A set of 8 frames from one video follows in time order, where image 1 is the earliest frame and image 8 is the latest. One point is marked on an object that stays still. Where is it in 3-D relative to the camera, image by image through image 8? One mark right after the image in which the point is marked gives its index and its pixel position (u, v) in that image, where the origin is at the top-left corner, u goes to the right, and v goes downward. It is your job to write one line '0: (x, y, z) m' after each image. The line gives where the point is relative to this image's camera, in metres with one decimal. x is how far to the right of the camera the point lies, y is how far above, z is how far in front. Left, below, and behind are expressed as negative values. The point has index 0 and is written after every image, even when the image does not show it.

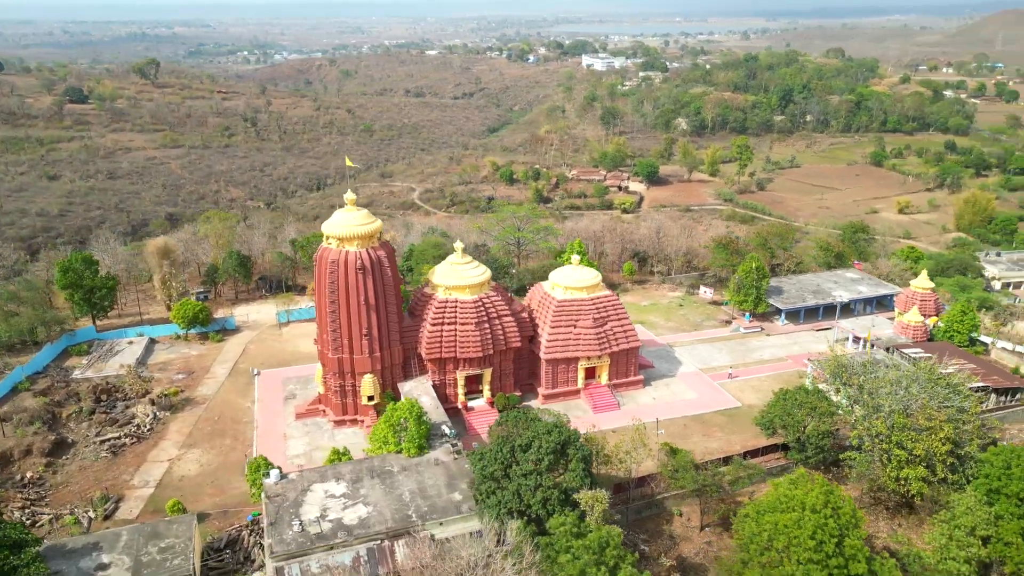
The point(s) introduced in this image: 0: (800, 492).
0: (+7.1, -5.1, +19.3) m
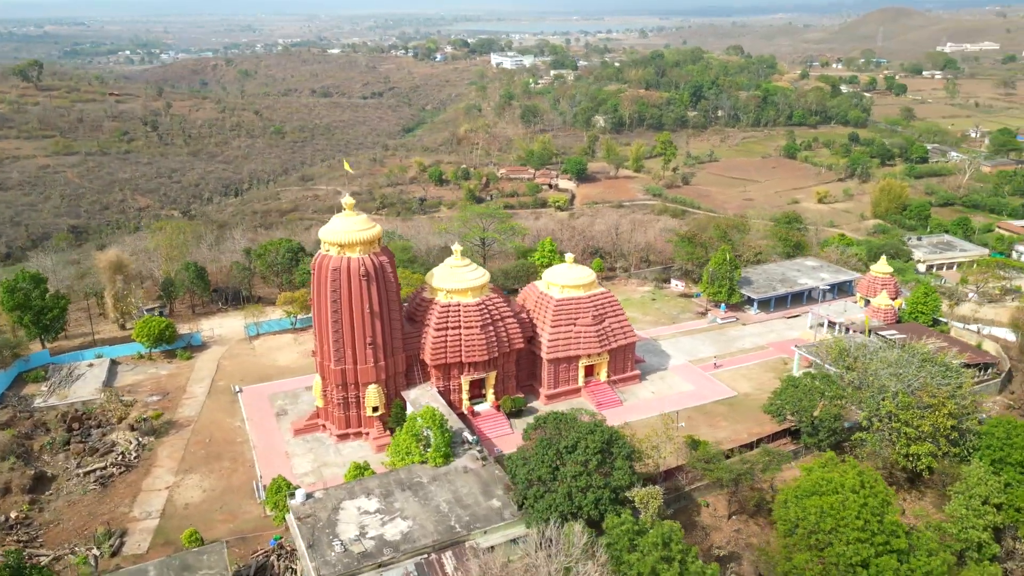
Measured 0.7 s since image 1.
0: (+8.3, -4.9, +19.9) m
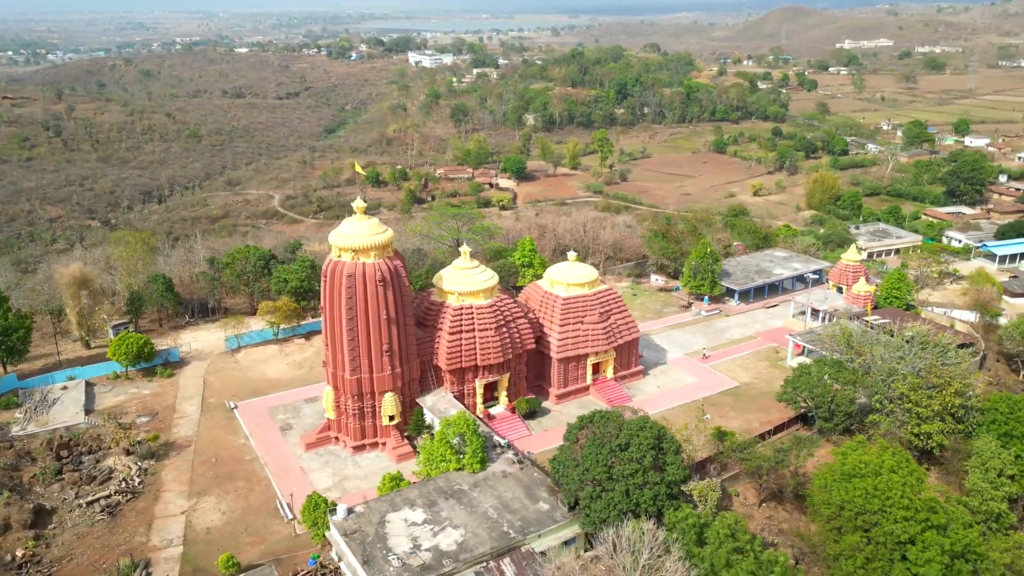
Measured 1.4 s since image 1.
0: (+9.6, -4.6, +20.7) m
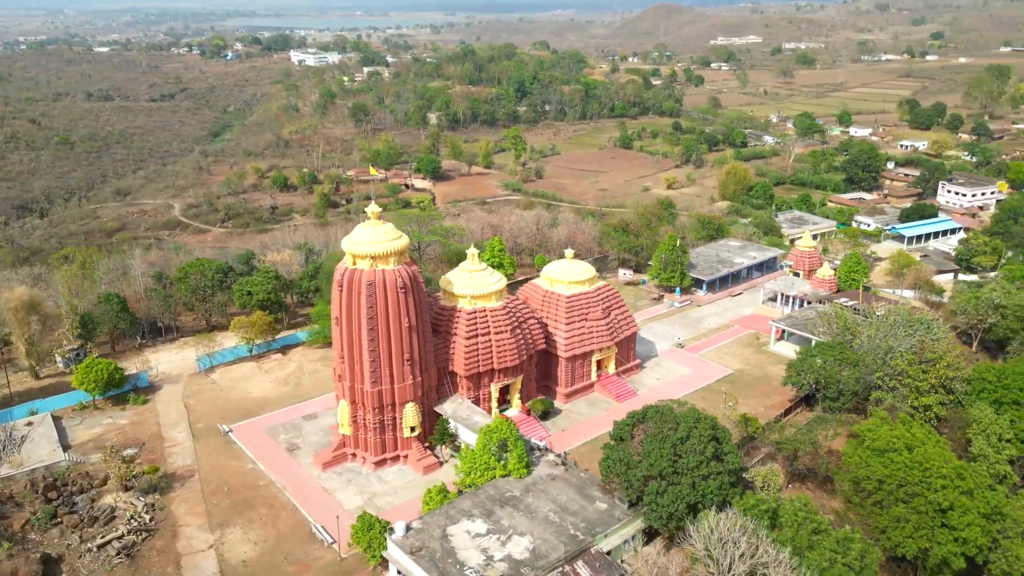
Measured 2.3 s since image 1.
0: (+11.0, -4.2, +22.0) m
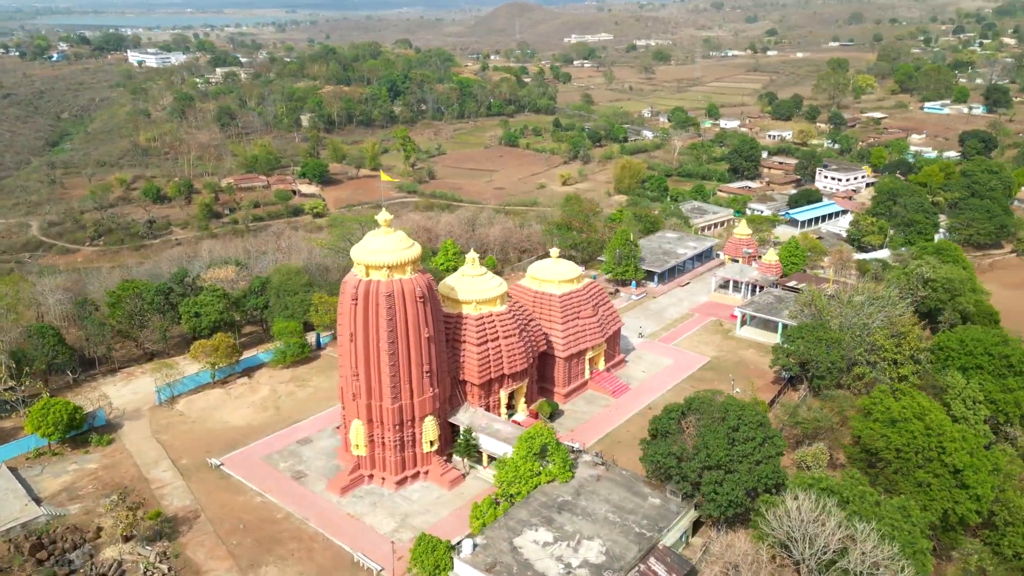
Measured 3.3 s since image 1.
0: (+12.1, -3.6, +23.8) m
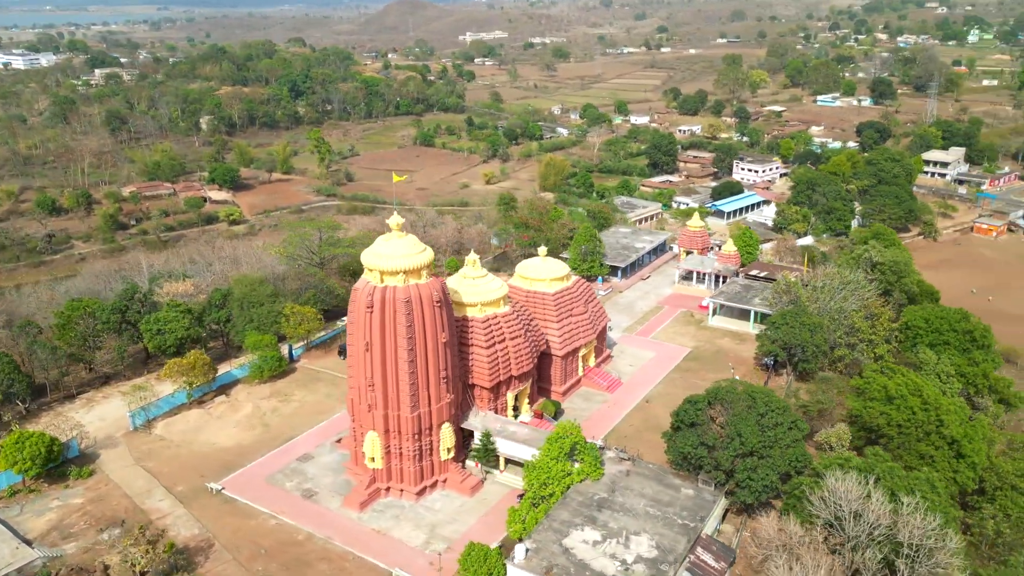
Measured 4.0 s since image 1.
0: (+12.6, -3.1, +25.2) m
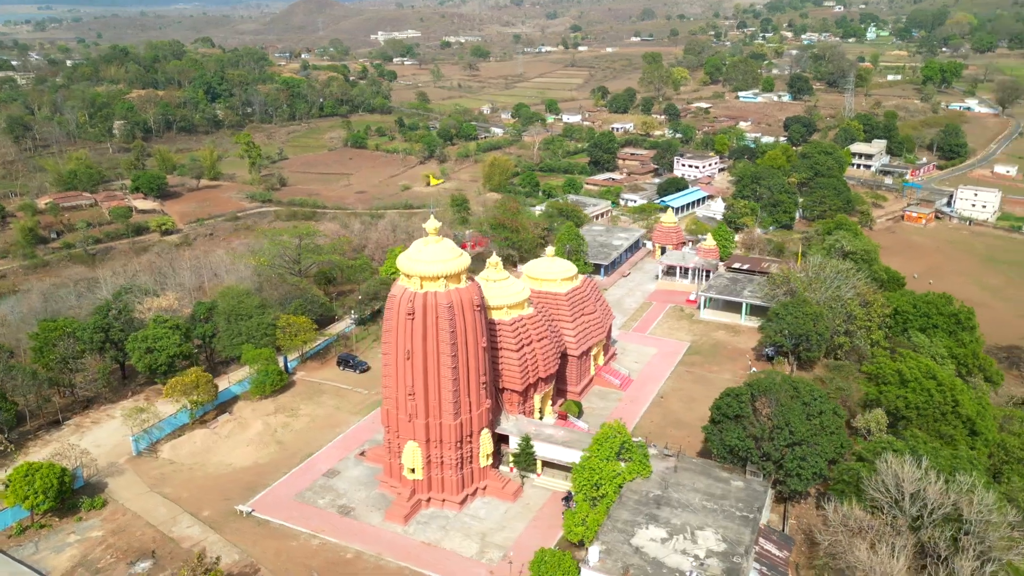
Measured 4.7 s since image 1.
0: (+13.6, -2.7, +26.5) m
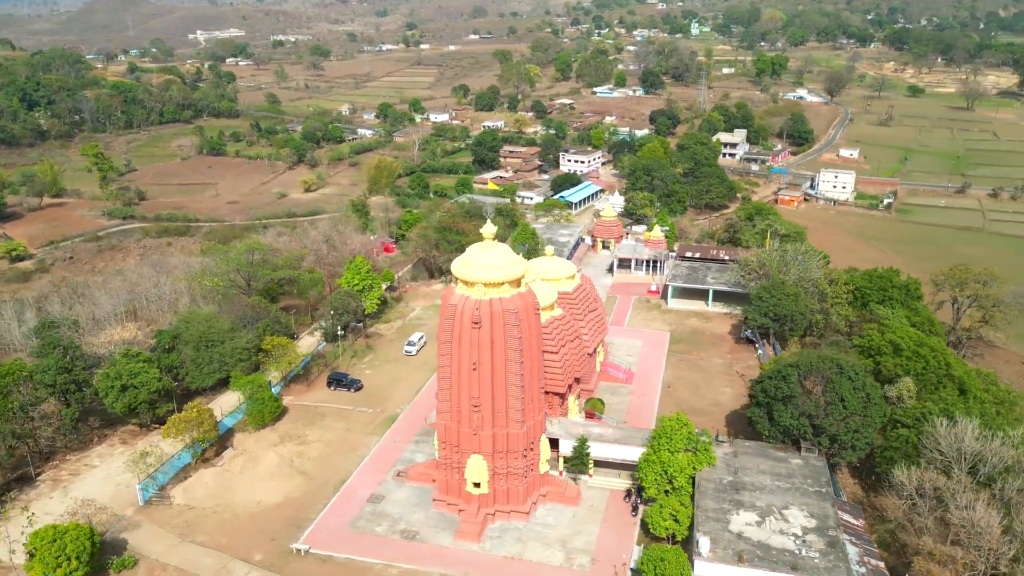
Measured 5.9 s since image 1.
0: (+14.4, -1.8, +29.2) m
